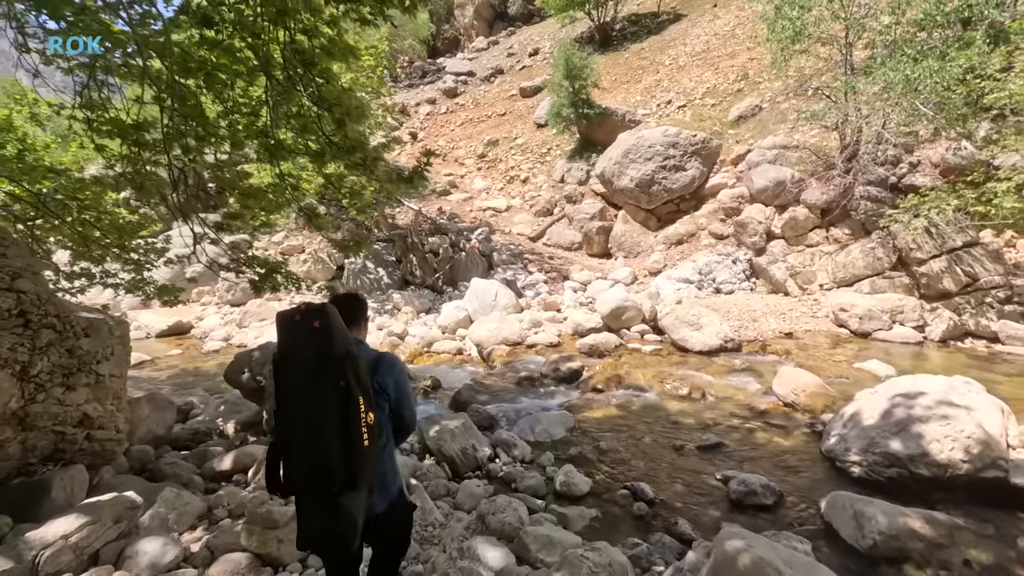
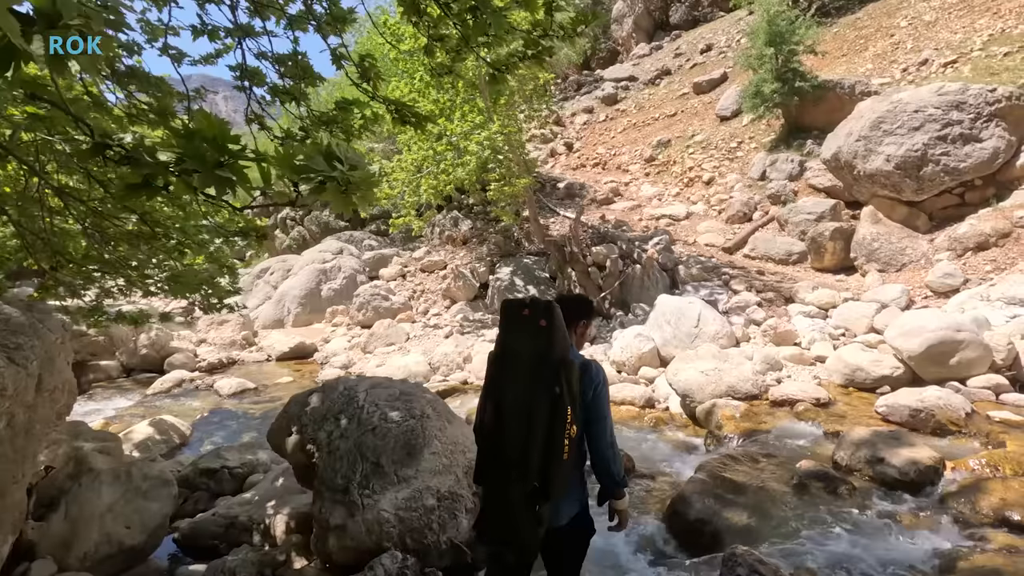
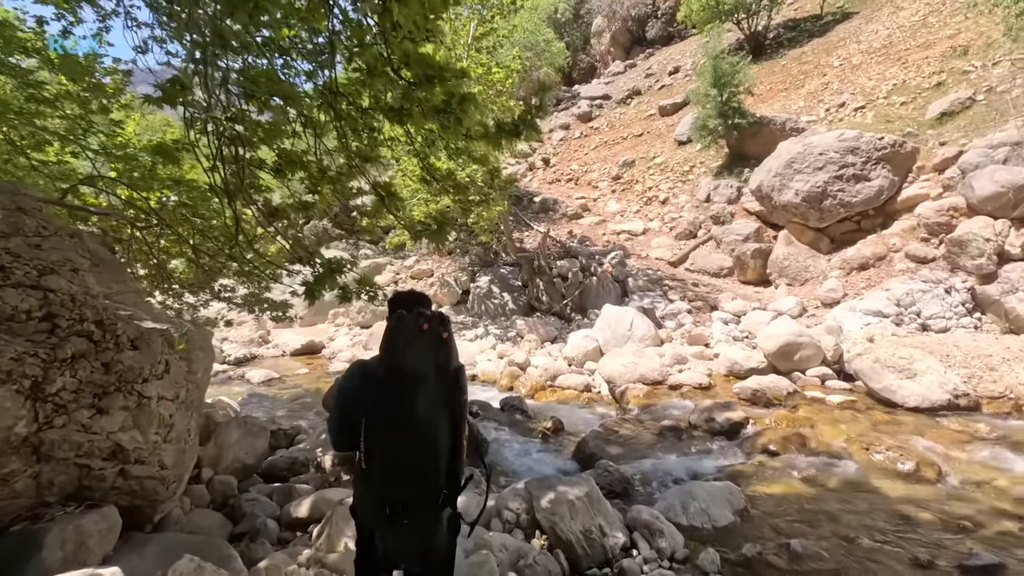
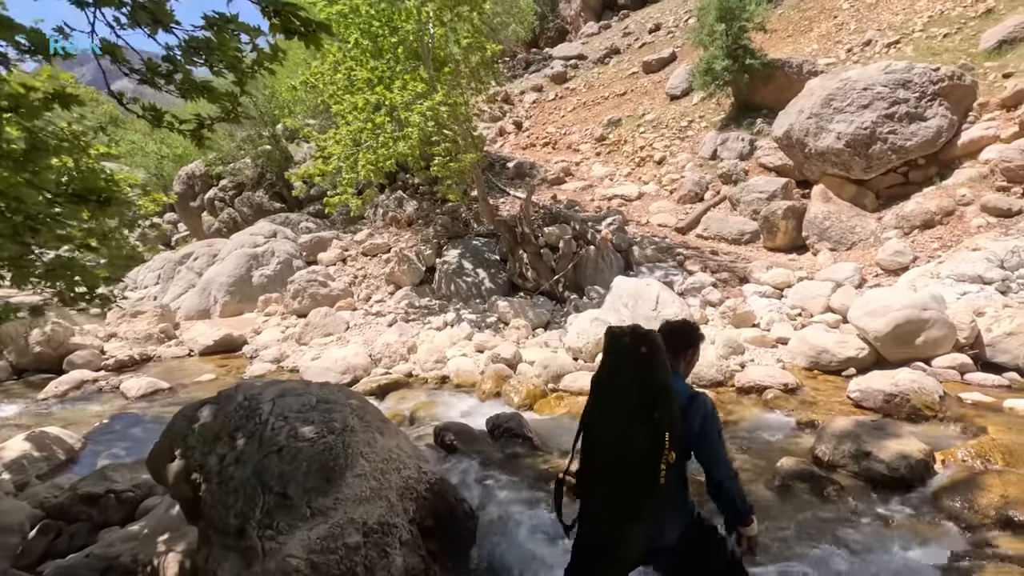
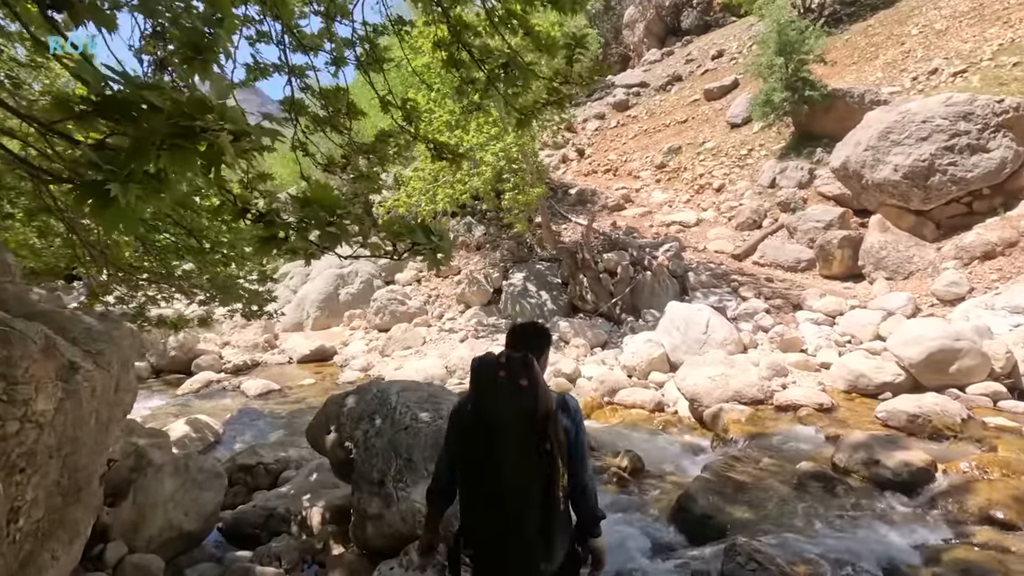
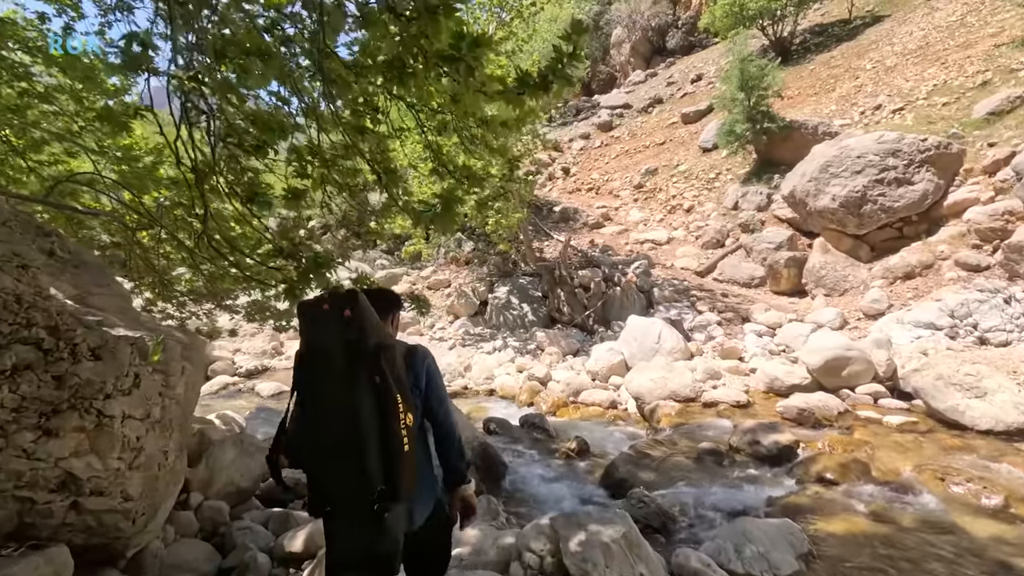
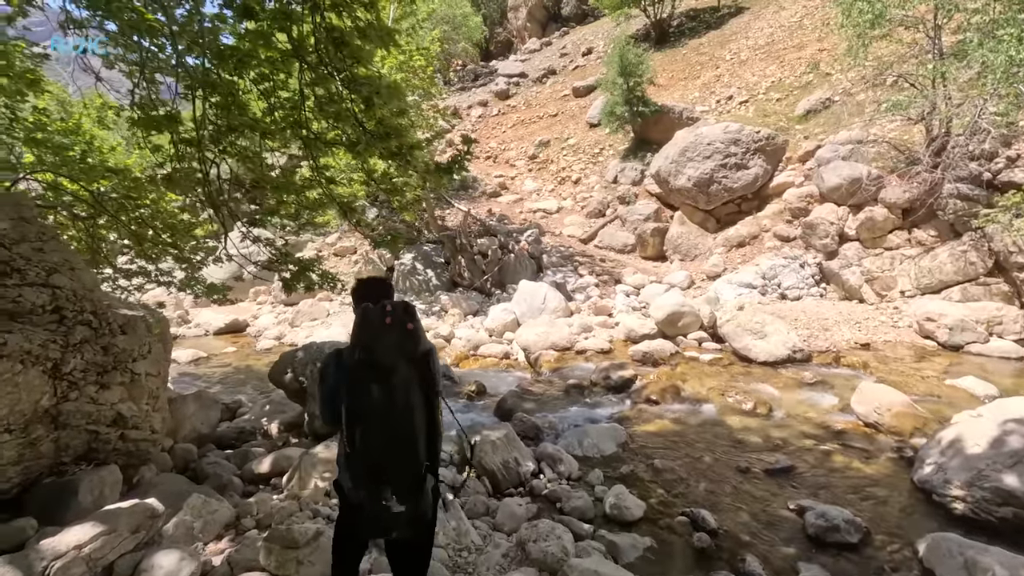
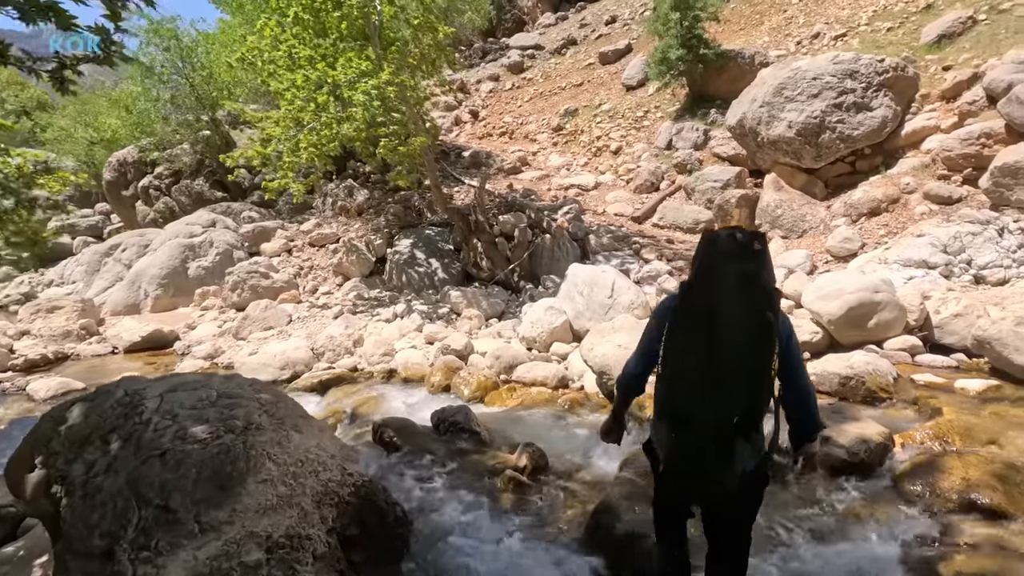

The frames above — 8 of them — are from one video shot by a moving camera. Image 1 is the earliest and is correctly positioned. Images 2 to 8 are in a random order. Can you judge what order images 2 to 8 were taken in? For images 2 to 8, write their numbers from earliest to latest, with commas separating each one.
7, 3, 6, 5, 2, 4, 8
